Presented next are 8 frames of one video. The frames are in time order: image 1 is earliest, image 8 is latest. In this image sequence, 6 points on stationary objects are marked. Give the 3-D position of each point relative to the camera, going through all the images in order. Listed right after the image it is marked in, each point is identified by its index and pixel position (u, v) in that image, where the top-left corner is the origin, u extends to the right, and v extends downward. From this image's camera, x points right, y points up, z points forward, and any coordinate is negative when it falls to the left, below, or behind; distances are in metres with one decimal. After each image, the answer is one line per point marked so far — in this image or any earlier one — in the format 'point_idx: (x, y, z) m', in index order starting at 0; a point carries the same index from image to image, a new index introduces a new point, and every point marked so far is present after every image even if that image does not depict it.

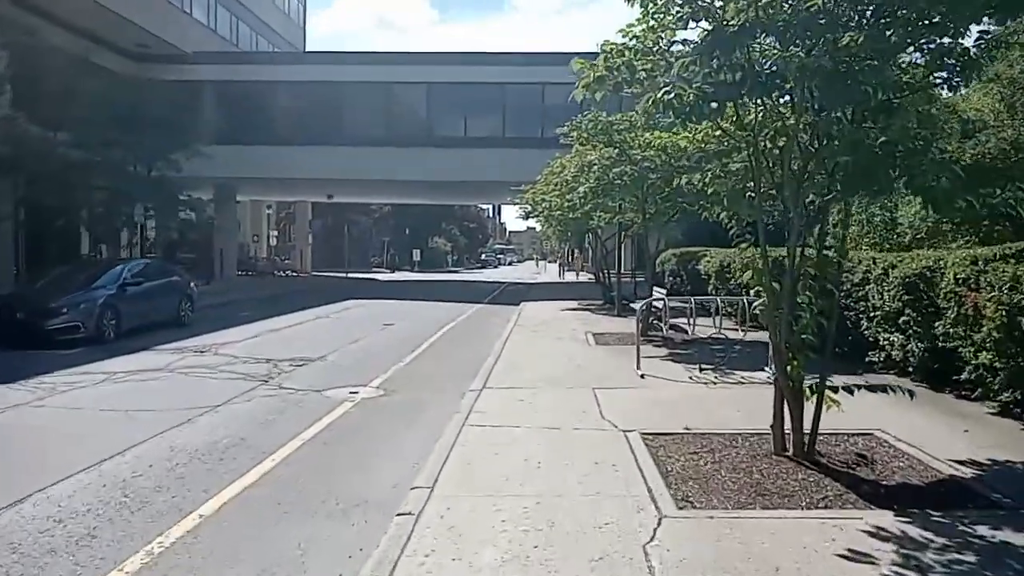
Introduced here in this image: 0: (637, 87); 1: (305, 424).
0: (+1.4, +2.2, +7.7) m
1: (-3.1, -2.1, +10.5) m
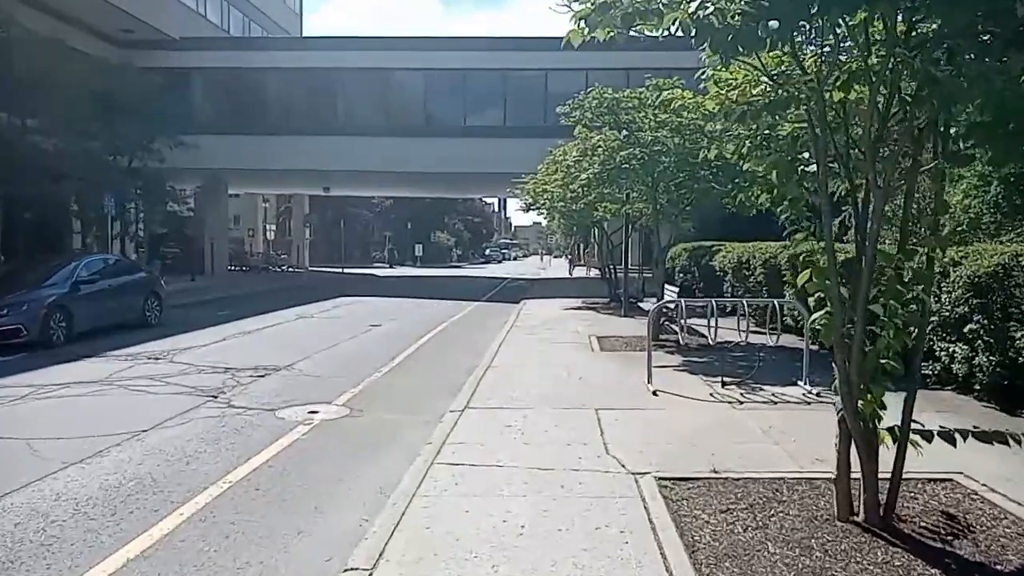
0: (+1.2, +2.2, +5.7) m
1: (-3.3, -2.1, +8.6) m
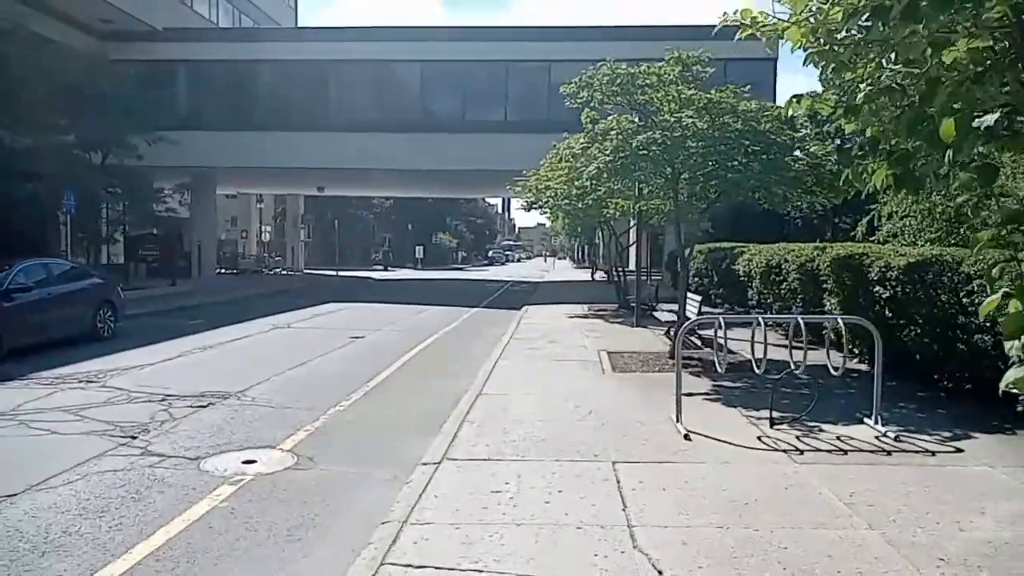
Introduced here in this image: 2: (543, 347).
0: (+1.0, +2.0, +3.2) m
1: (-3.4, -2.3, +6.2) m
2: (+0.7, -1.4, +17.1) m
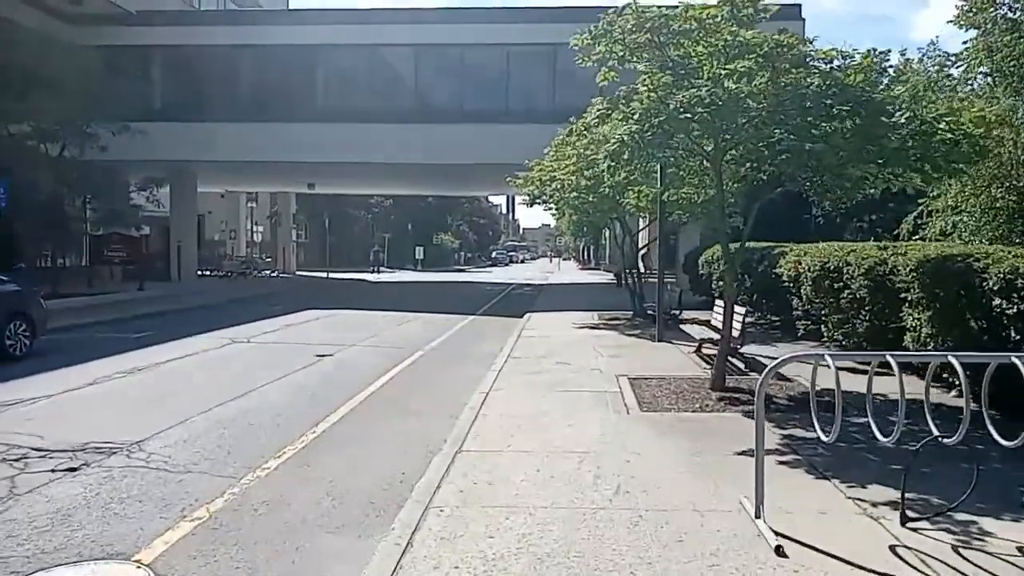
0: (+0.9, +1.8, -0.1) m
1: (-3.6, -2.4, +2.9) m
2: (+0.7, -1.6, +13.8) m
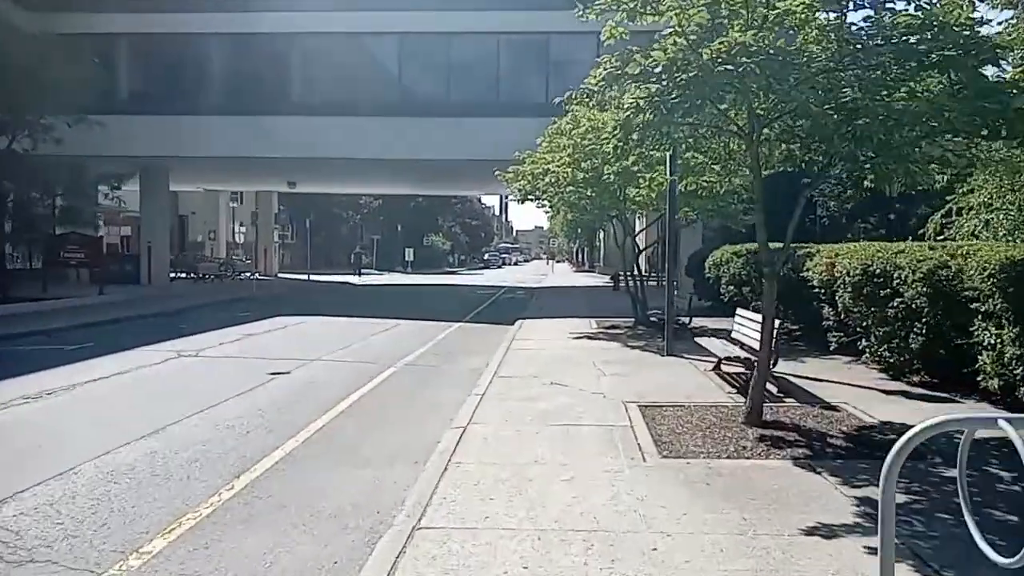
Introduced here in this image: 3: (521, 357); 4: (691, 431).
0: (+0.8, +1.7, -2.4) m
1: (-3.7, -2.5, +0.5) m
2: (+0.4, -1.7, +11.5) m
3: (+0.2, -1.5, +15.5) m
4: (+2.3, -1.9, +9.1) m
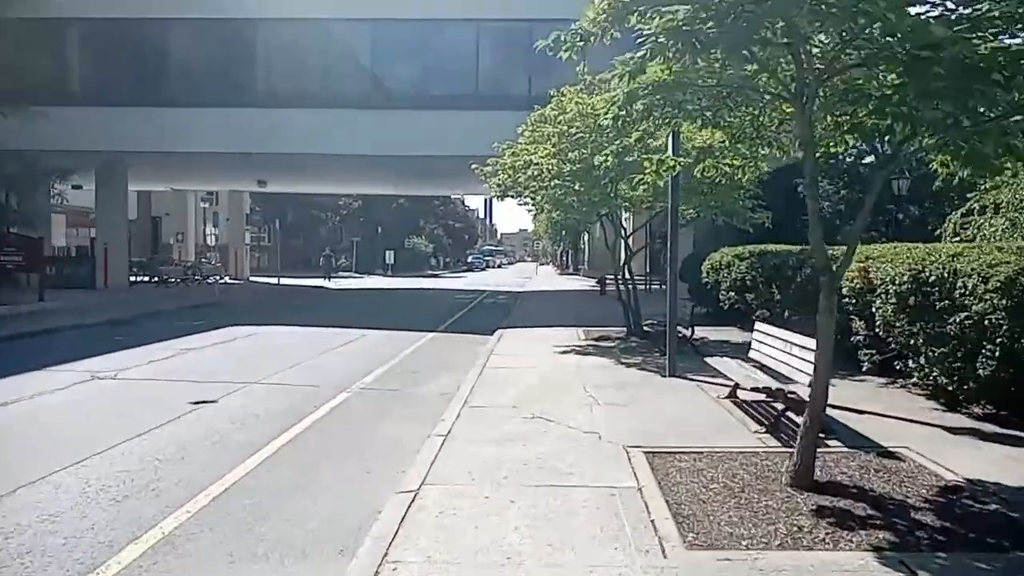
0: (+0.7, +1.6, -4.7) m
1: (-3.8, -2.7, -1.9) m
2: (+0.1, -1.9, +9.1) m
3: (-0.2, -1.7, +13.1) m
4: (+2.0, -2.0, +6.8) m
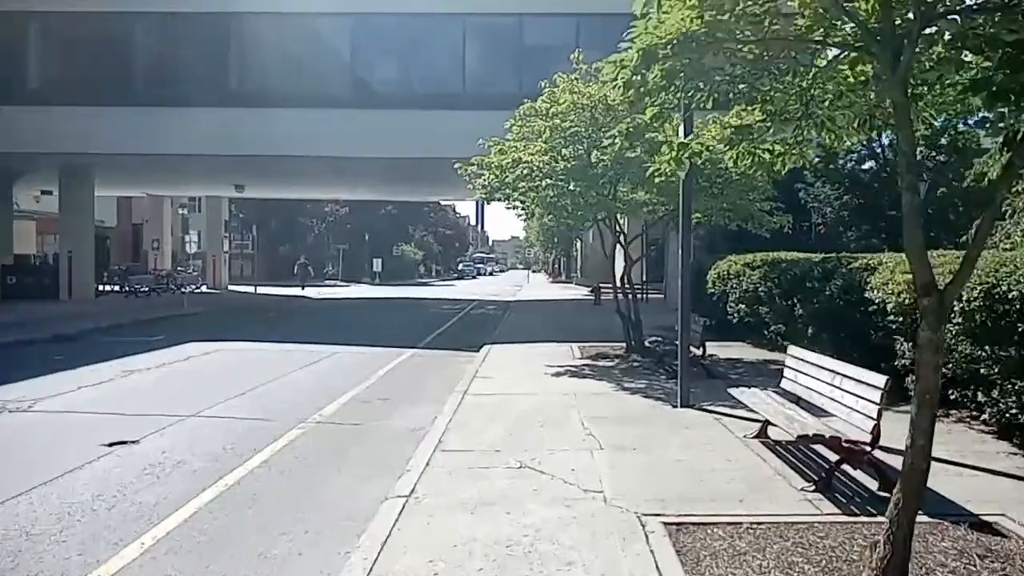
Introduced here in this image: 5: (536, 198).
0: (+0.6, +1.6, -6.6) m
1: (-3.9, -2.7, -3.9) m
2: (-0.1, -2.1, +7.2) m
3: (-0.5, -2.0, +11.2) m
4: (+1.9, -2.2, +4.8) m
5: (+0.6, +2.2, +16.2) m
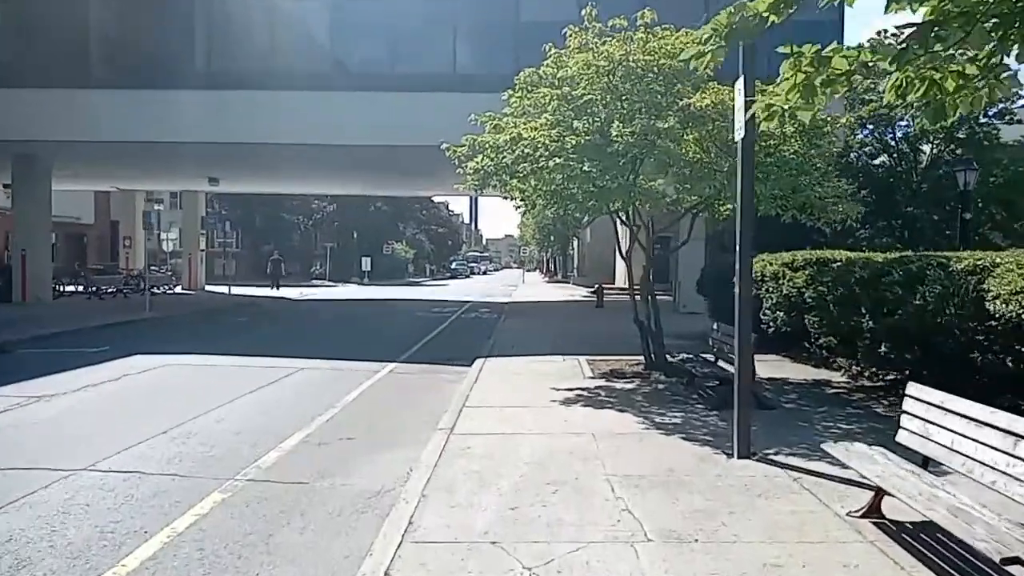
0: (+0.8, +1.4, -9.5) m
1: (-3.8, -2.9, -6.8) m
2: (-0.1, -2.2, +4.3) m
3: (-0.5, -2.1, +8.3) m
4: (+1.9, -2.3, +2.0) m
5: (+0.6, +2.1, +13.4) m
